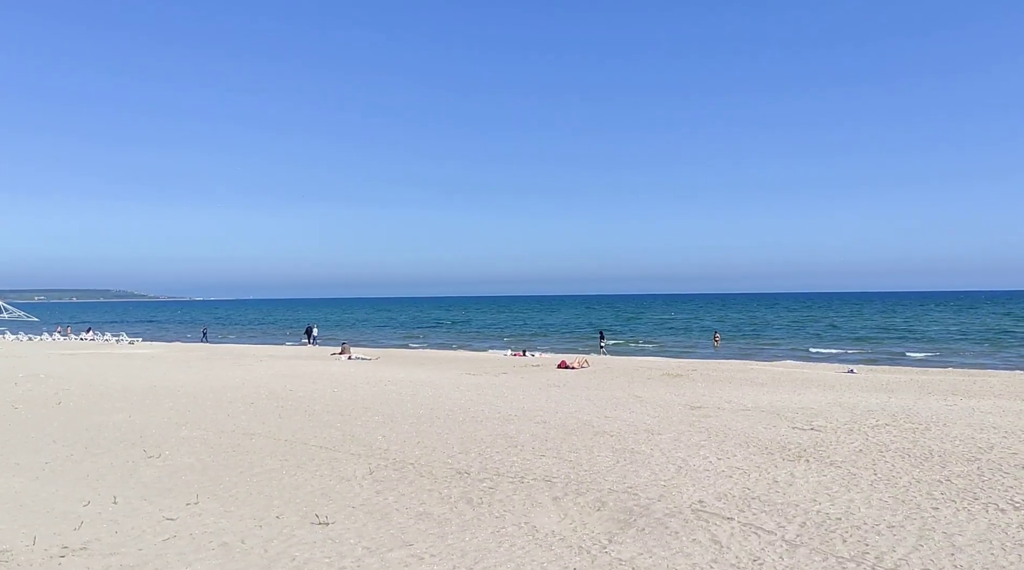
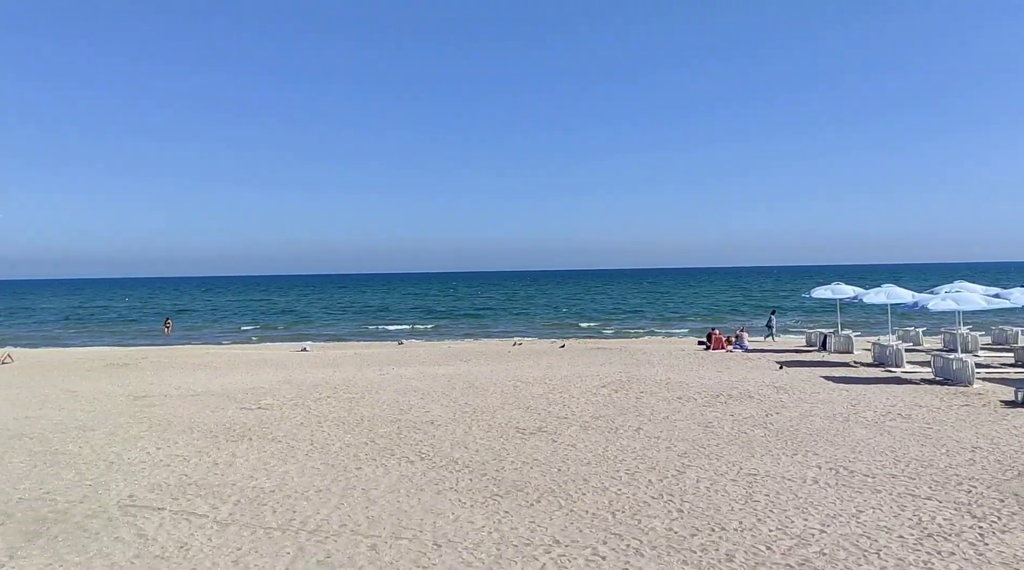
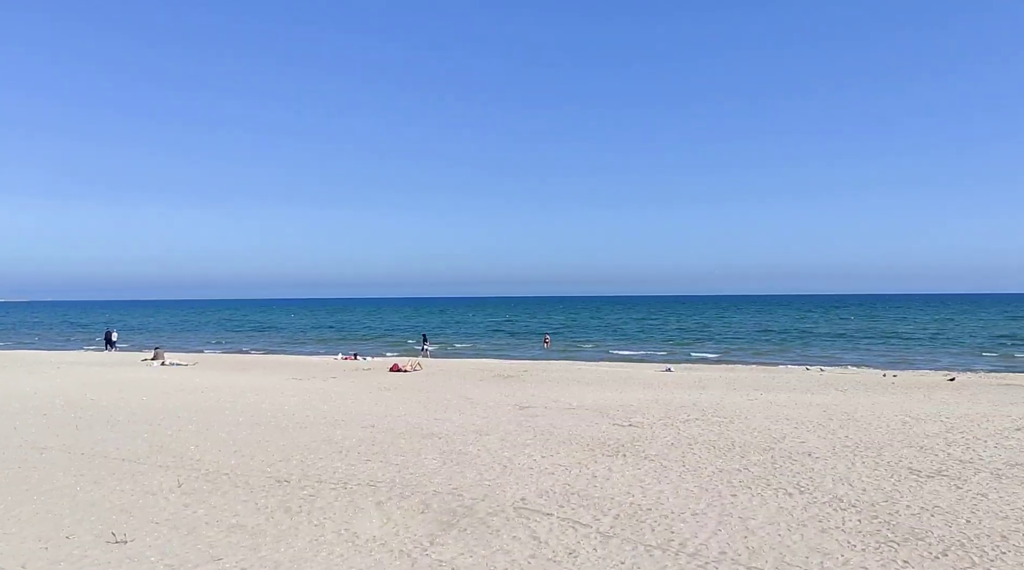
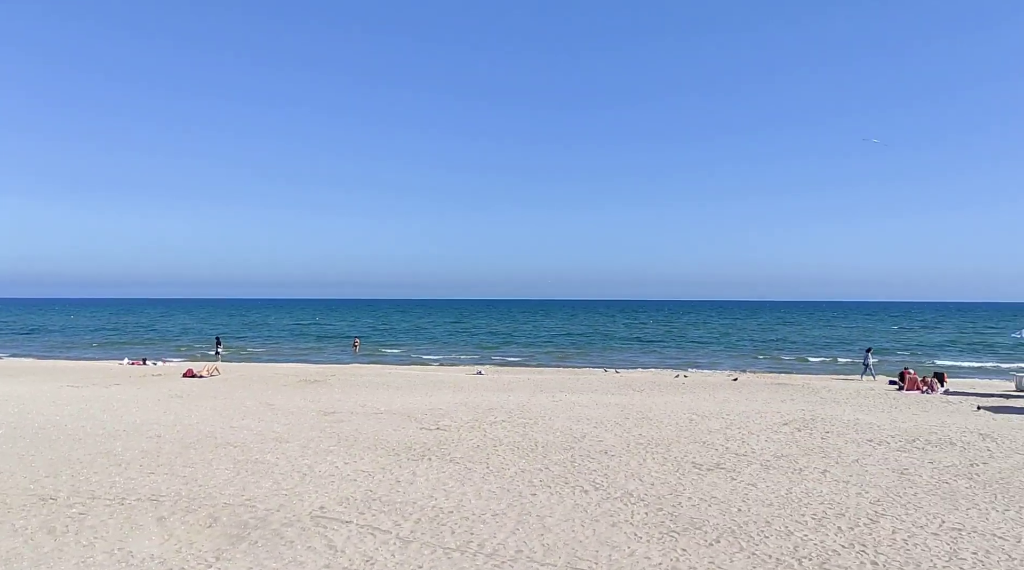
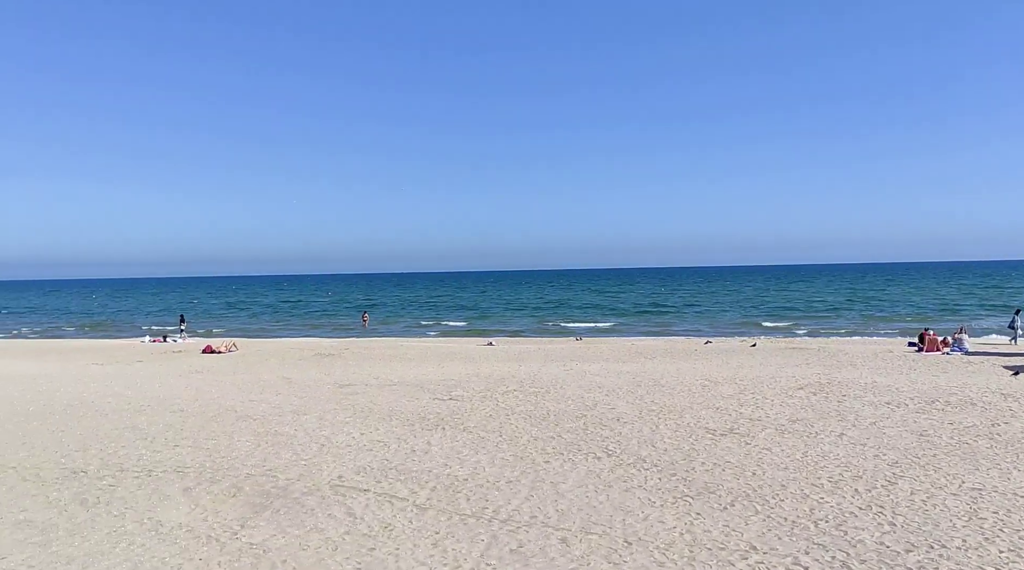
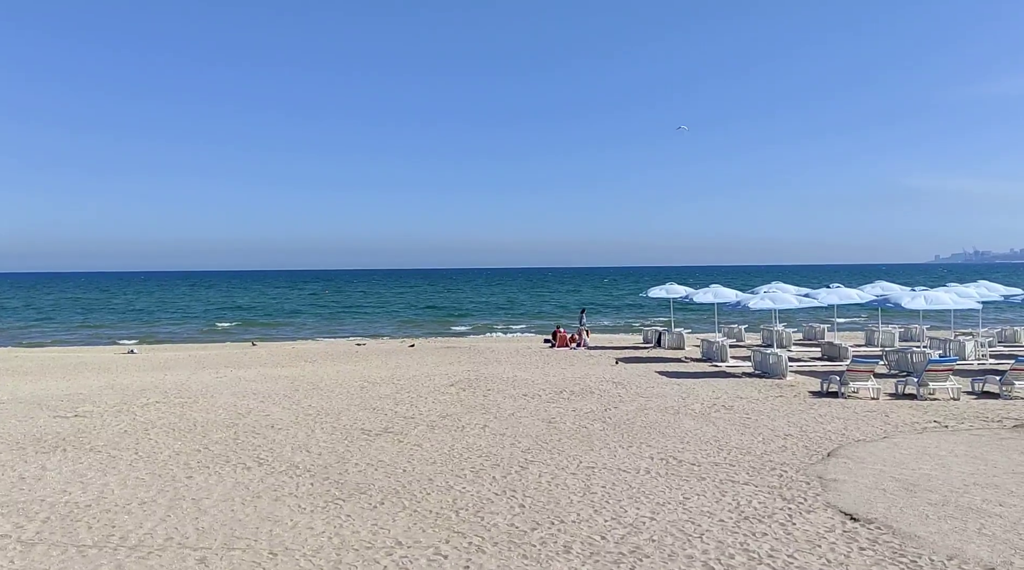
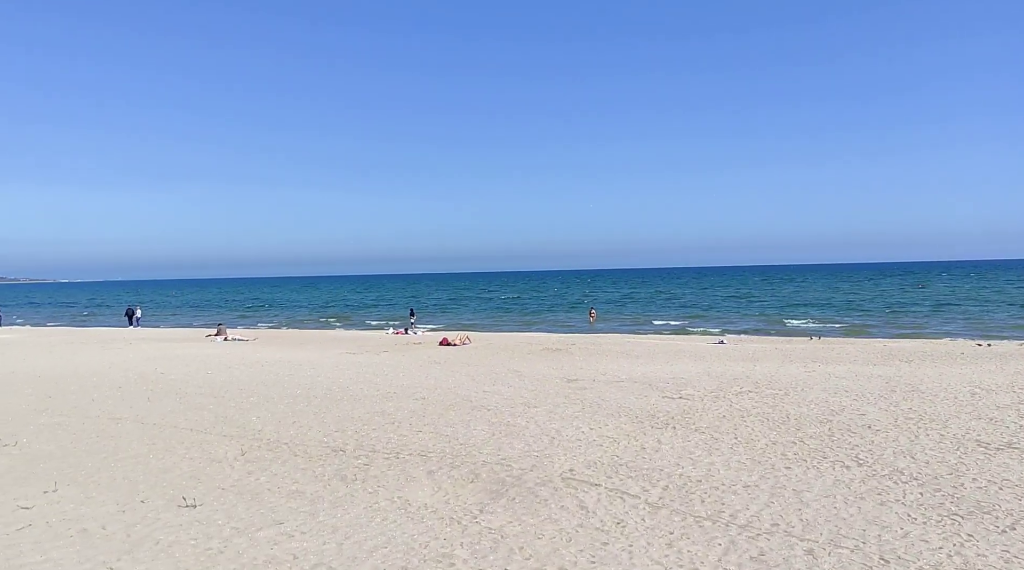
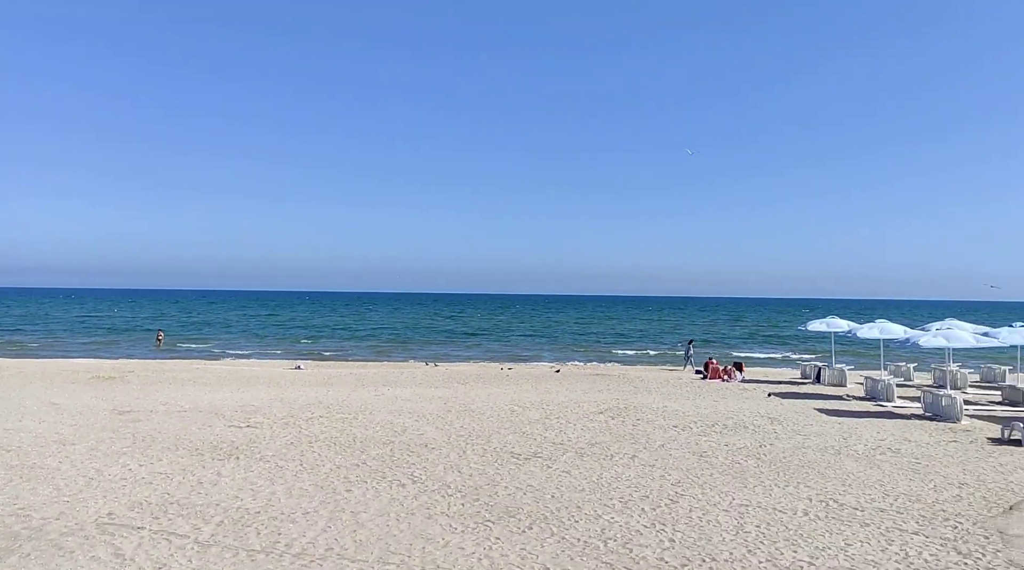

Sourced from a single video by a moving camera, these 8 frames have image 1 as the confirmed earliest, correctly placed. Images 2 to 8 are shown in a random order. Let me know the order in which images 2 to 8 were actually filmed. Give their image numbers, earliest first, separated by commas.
3, 4, 8, 6, 2, 5, 7
